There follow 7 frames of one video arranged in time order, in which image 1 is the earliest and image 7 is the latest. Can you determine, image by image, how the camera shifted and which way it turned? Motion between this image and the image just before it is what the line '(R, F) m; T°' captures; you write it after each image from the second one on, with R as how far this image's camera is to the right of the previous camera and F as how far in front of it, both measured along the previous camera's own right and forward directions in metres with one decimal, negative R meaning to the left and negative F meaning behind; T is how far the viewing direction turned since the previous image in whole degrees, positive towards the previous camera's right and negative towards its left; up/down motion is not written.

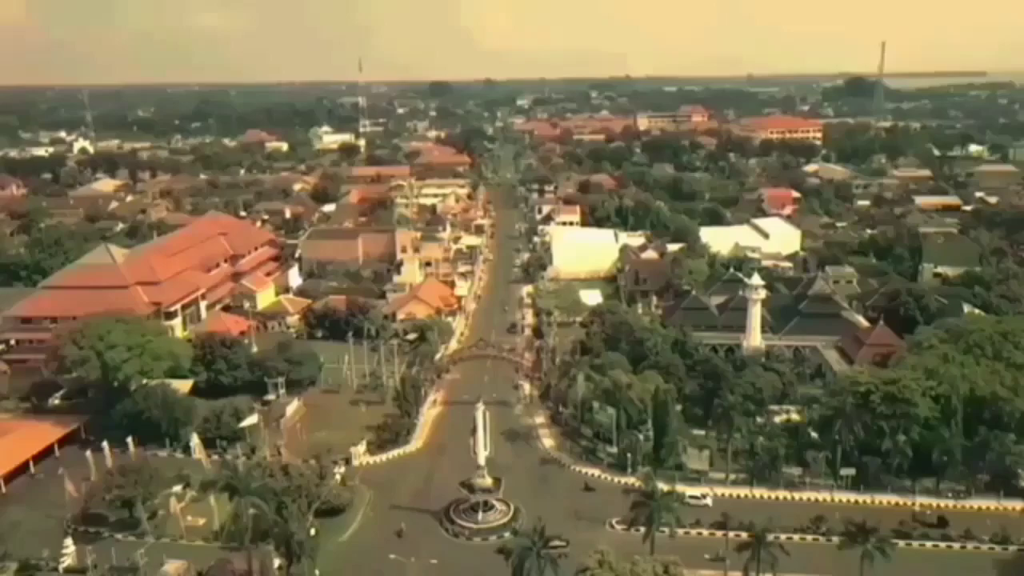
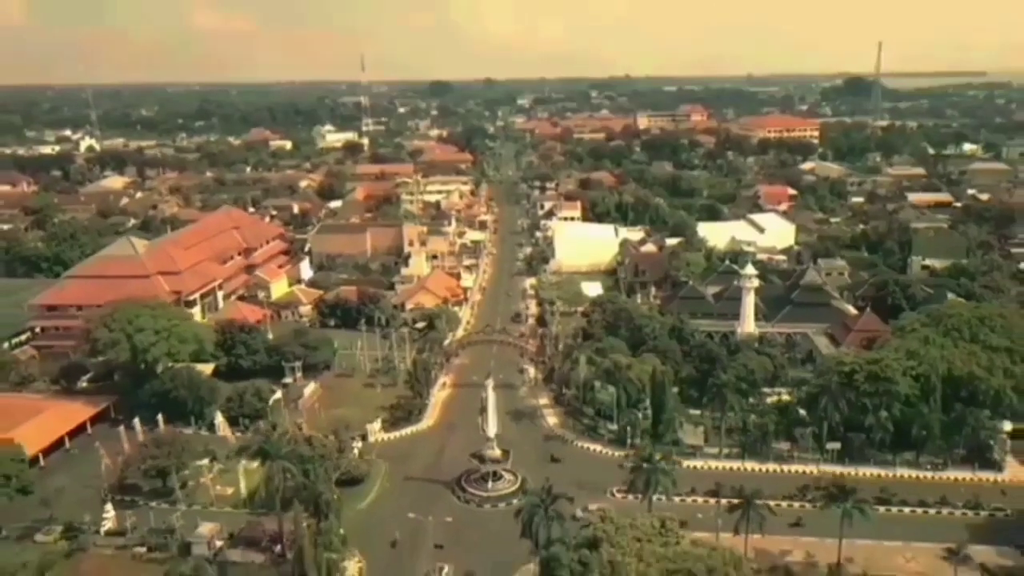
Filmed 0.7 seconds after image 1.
(-0.2, -1.1) m; 0°
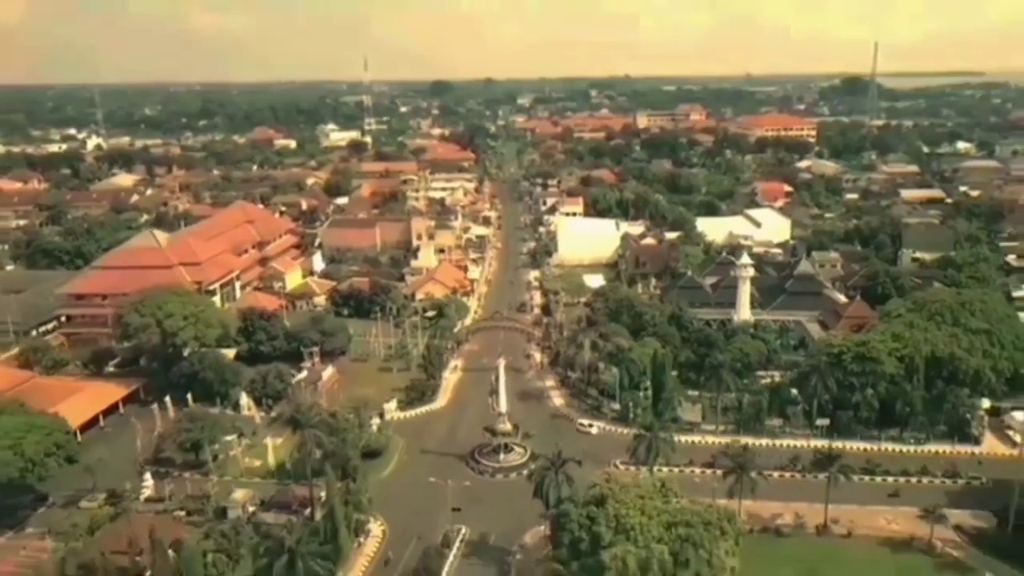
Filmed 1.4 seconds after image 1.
(-0.2, -1.1) m; 0°
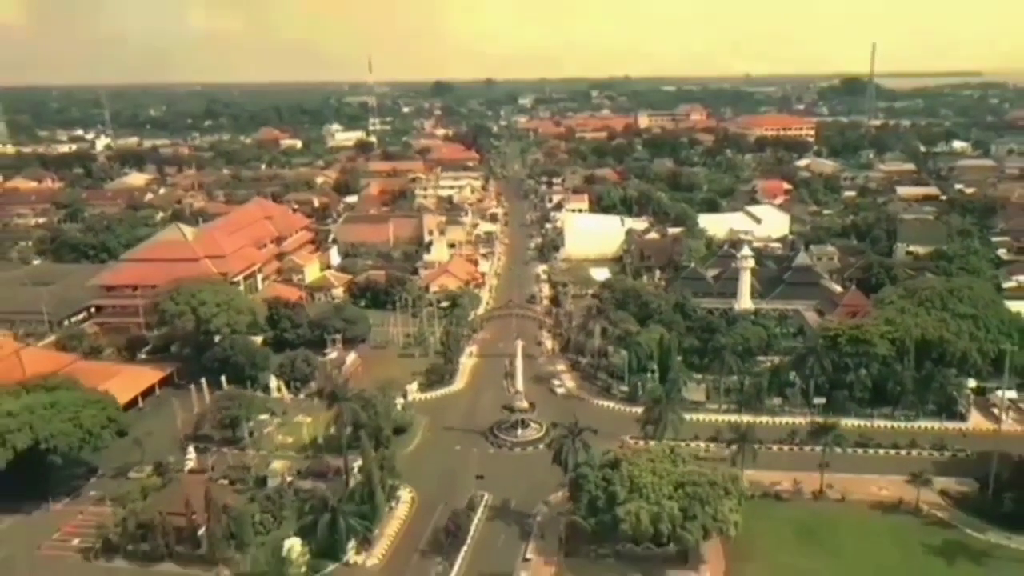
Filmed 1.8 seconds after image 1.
(-0.4, -1.2) m; 0°
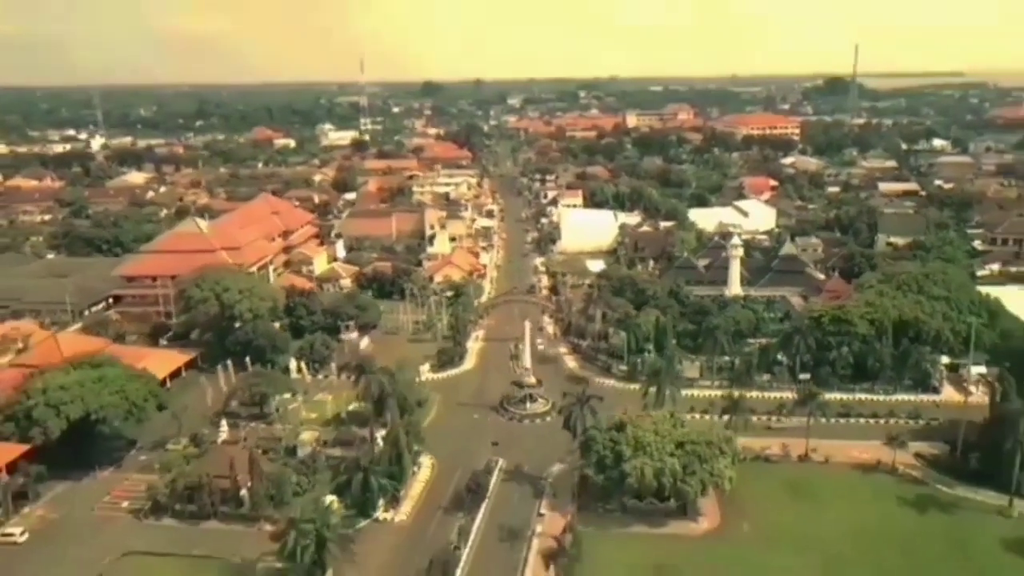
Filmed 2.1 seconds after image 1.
(-0.5, -1.4) m; +1°
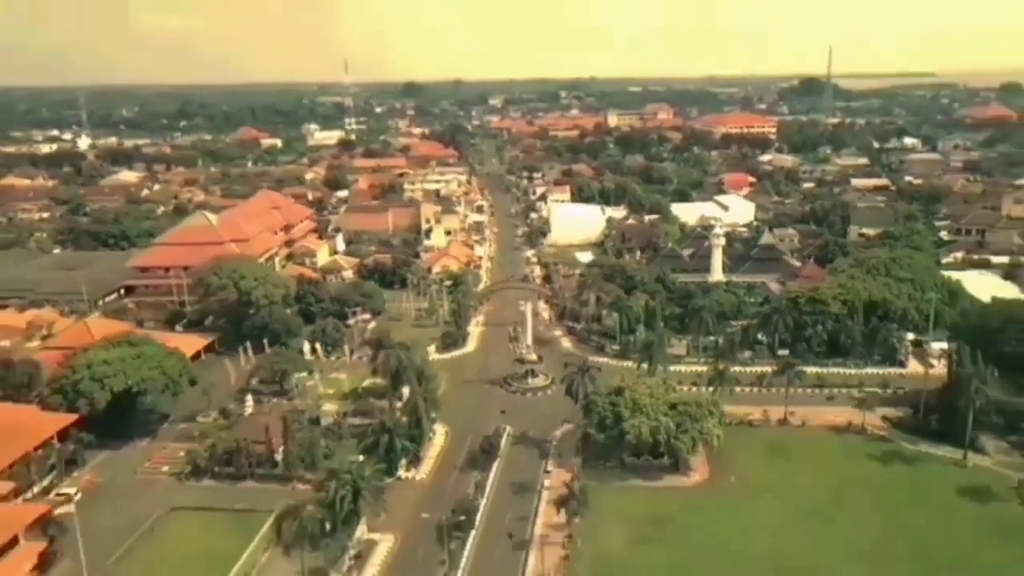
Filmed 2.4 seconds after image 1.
(-0.6, -1.6) m; +1°
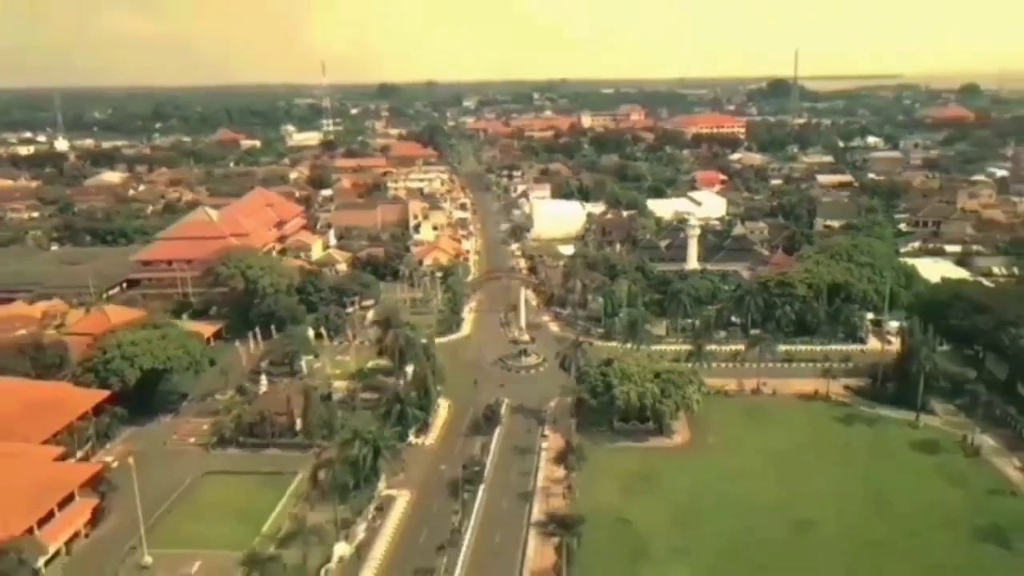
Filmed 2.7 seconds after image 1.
(-0.6, -1.7) m; +2°
